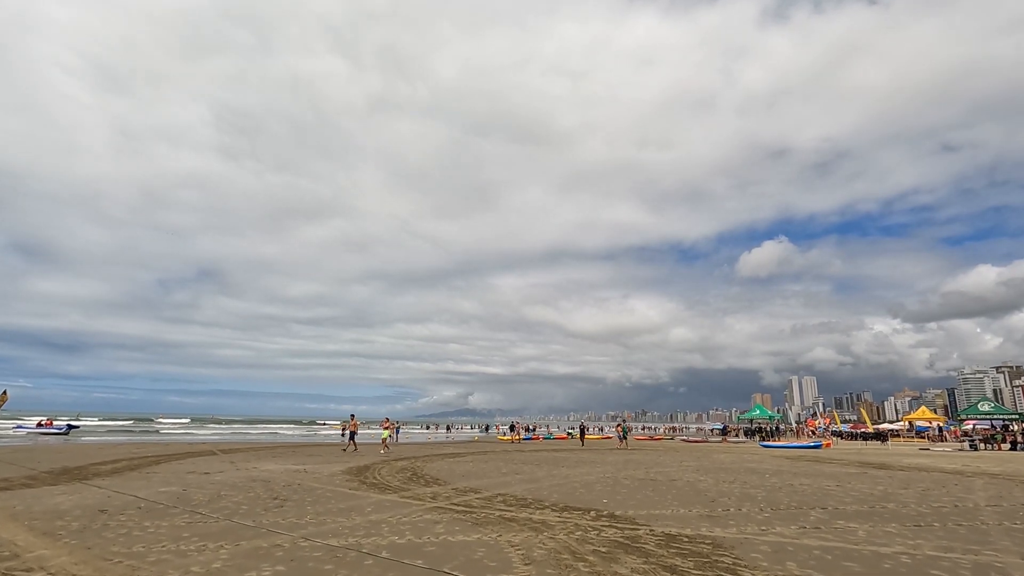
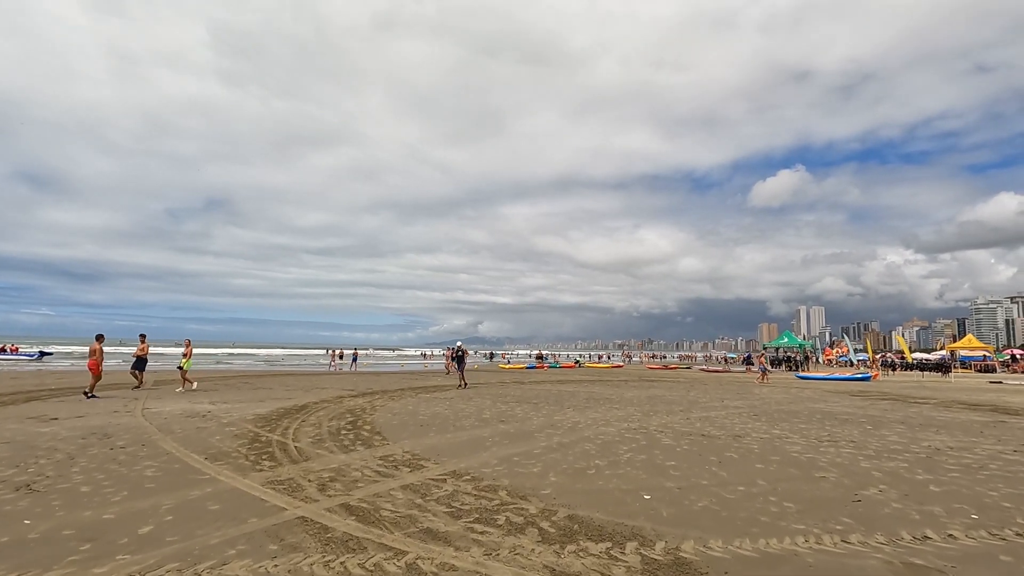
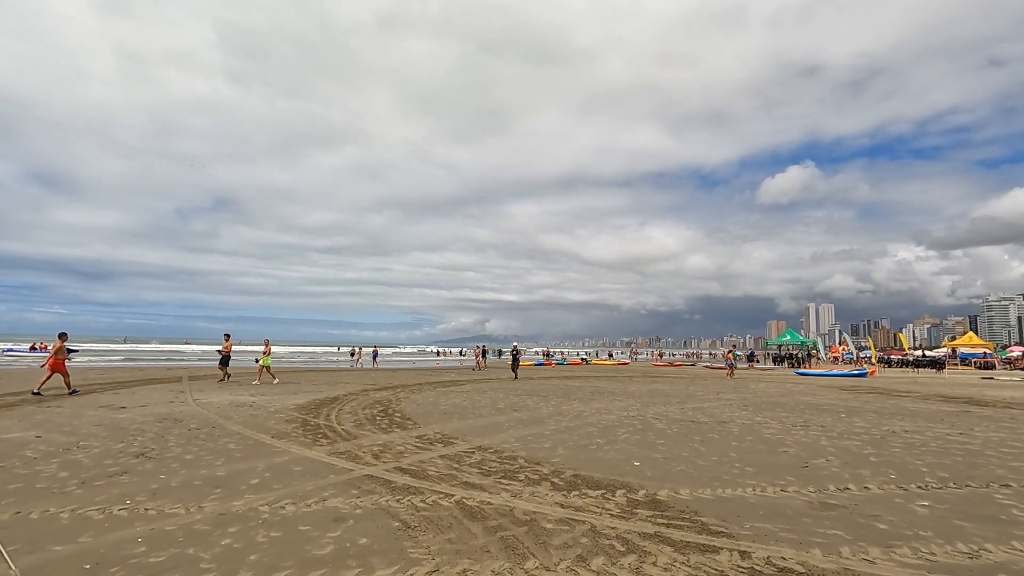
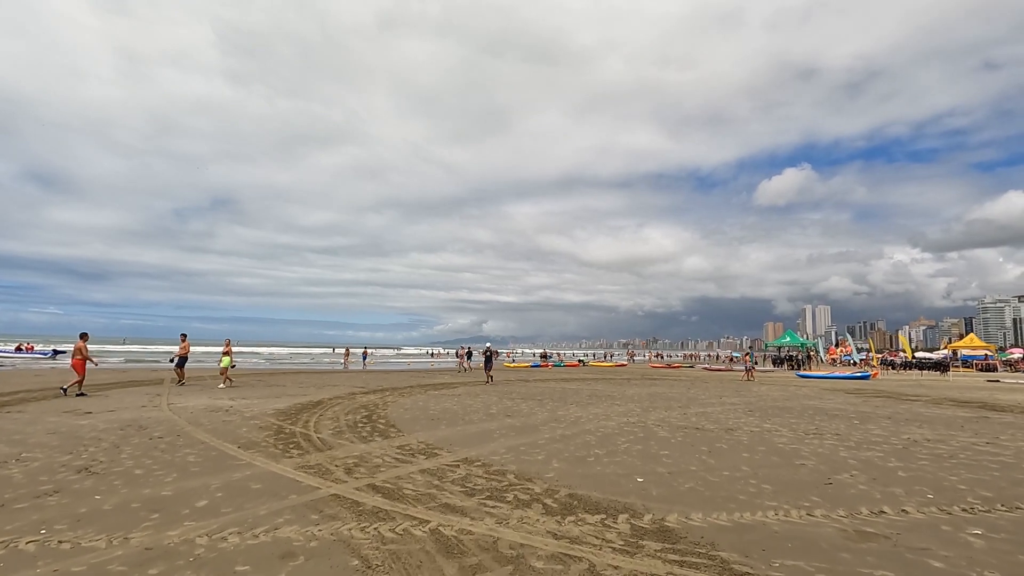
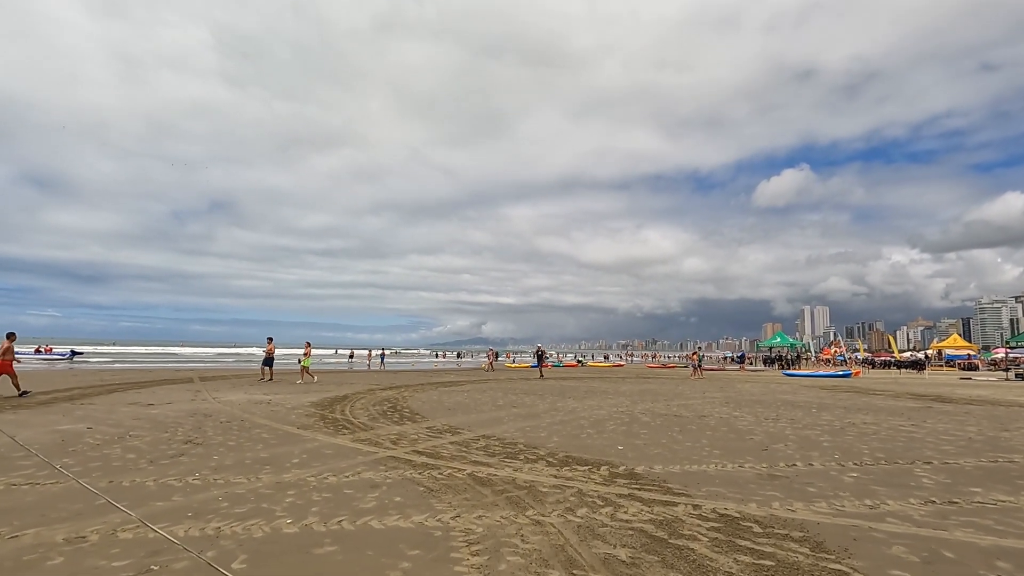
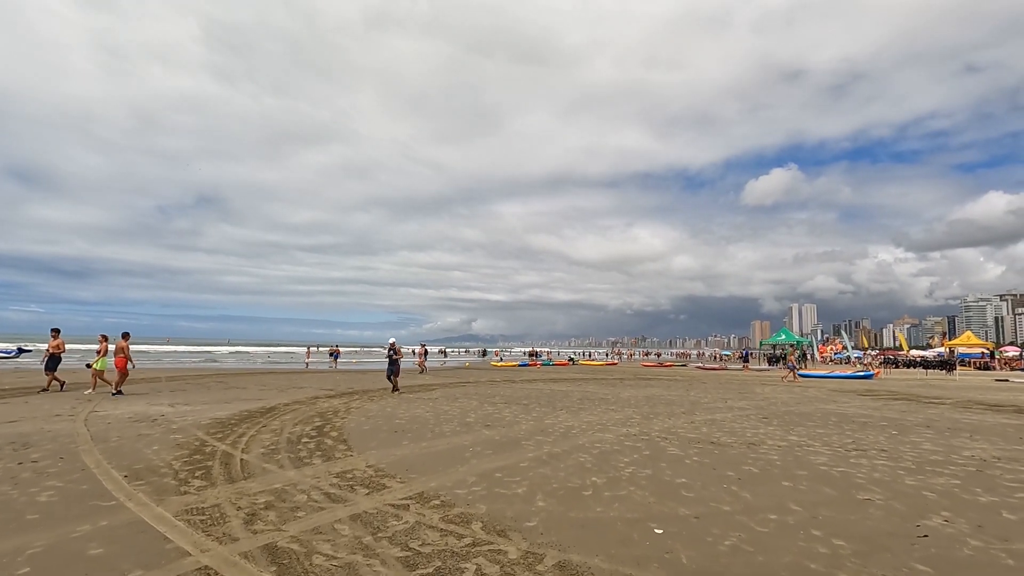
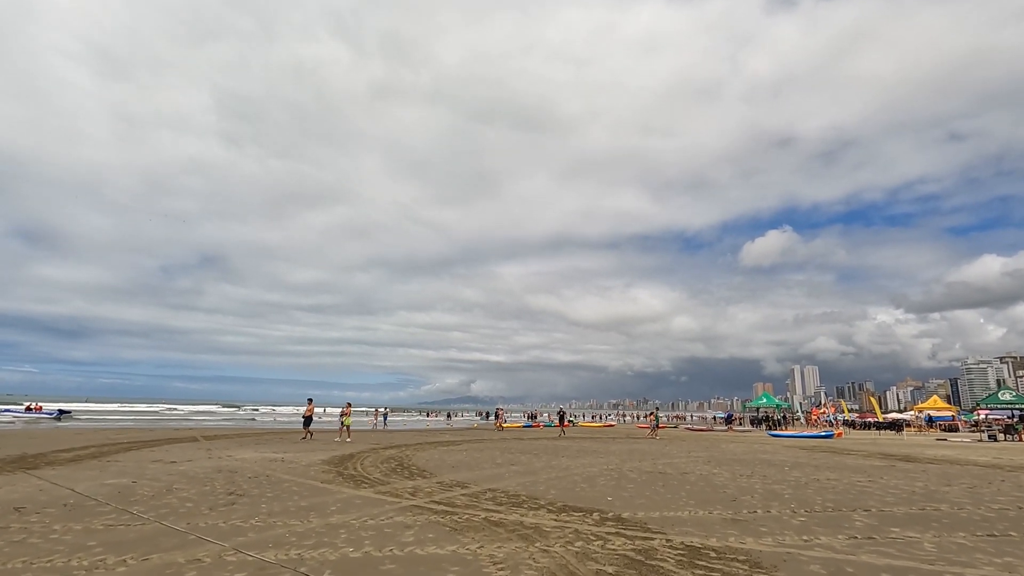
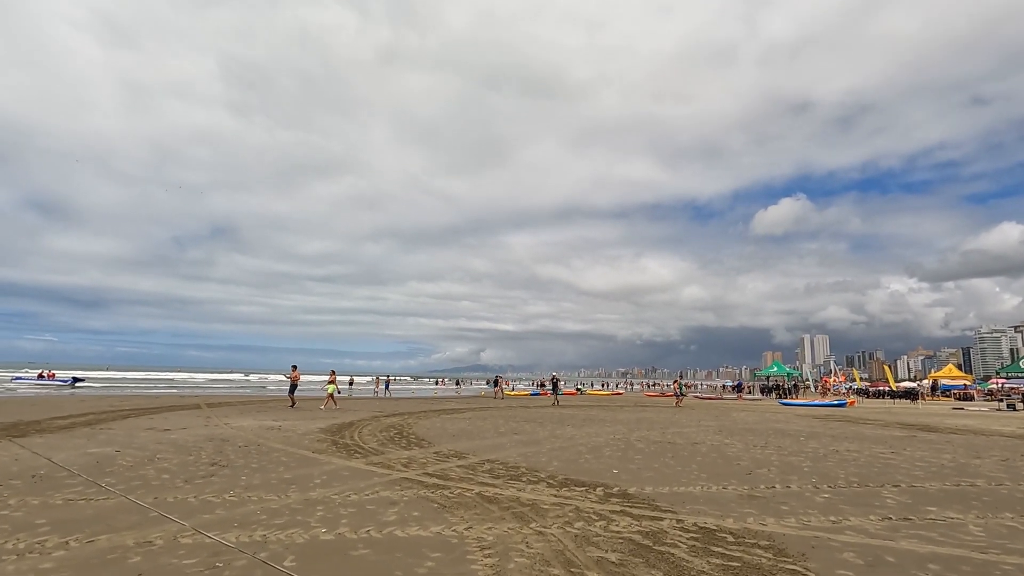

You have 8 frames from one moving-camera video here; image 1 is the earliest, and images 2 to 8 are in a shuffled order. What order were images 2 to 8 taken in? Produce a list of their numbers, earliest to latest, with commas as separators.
7, 8, 5, 3, 4, 2, 6
